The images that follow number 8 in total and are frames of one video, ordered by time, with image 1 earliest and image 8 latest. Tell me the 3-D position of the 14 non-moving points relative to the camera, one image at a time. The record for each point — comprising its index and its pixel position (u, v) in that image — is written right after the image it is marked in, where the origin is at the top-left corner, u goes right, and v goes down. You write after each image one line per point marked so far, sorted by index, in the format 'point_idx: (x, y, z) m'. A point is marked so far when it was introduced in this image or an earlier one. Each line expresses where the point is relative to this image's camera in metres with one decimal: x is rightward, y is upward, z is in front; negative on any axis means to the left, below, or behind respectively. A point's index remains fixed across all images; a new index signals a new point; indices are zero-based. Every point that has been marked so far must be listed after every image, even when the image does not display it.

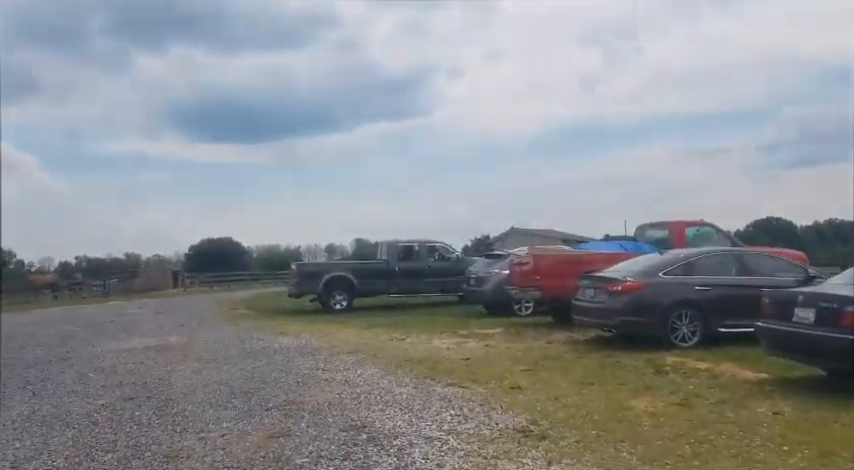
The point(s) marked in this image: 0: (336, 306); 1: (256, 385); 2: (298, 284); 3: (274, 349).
0: (-2.6, -2.0, +17.1) m
1: (-2.0, -1.8, +6.9) m
2: (-3.7, -1.4, +17.0) m
3: (-2.6, -1.9, +10.1) m
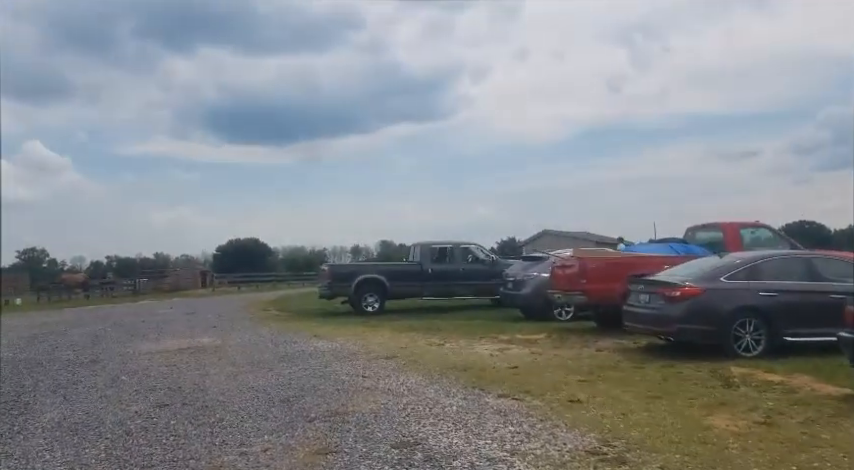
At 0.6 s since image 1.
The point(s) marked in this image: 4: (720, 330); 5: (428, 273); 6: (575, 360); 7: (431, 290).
0: (-1.6, -2.0, +16.7) m
1: (-1.5, -1.7, +6.6) m
2: (-2.7, -1.4, +16.7) m
3: (-1.9, -1.9, +9.8) m
4: (+4.1, -1.3, +8.2) m
5: (0.0, -1.1, +16.9) m
6: (+2.0, -1.7, +8.1) m
7: (+0.1, -1.6, +16.9) m
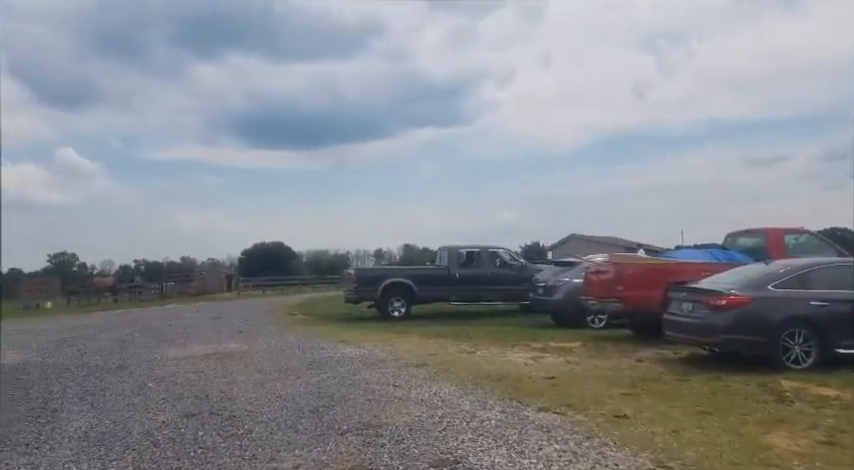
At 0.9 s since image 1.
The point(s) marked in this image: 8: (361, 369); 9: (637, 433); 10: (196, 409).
0: (-0.9, -2.2, +16.5) m
1: (-1.1, -1.8, +6.3) m
2: (-2.0, -1.5, +16.6) m
3: (-1.4, -2.0, +9.6) m
4: (+4.5, -1.4, +7.8) m
5: (+0.8, -1.2, +16.6) m
6: (+2.4, -1.8, +7.7) m
7: (+0.9, -1.7, +16.6) m
8: (-0.9, -1.9, +8.6) m
9: (+1.7, -1.6, +4.9) m
10: (-2.4, -1.8, +6.3) m
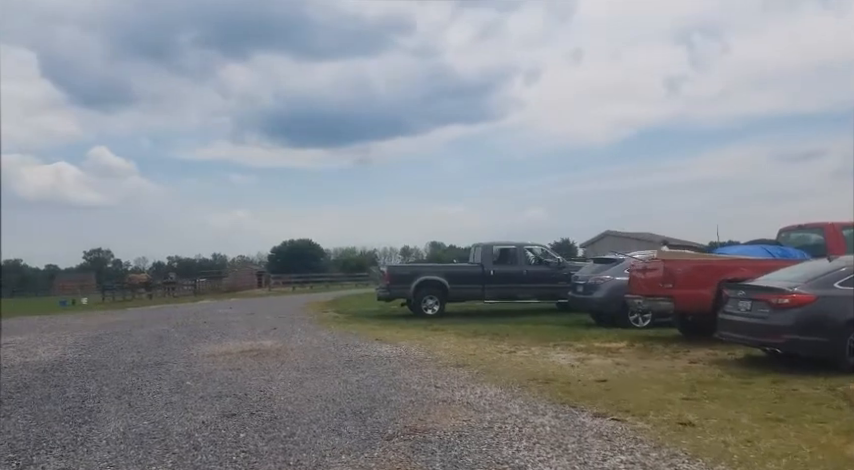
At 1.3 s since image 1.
0: (0.0, -2.1, +16.2) m
1: (-0.6, -1.7, +6.1) m
2: (-1.1, -1.4, +16.3) m
3: (-0.8, -1.9, +9.3) m
4: (+5.0, -1.3, +7.3) m
5: (+1.7, -1.1, +16.2) m
6: (+3.0, -1.7, +7.3) m
7: (+1.8, -1.6, +16.2) m
8: (-0.4, -1.9, +8.3) m
9: (+2.1, -1.6, +4.6) m
10: (-2.0, -1.8, +6.1) m
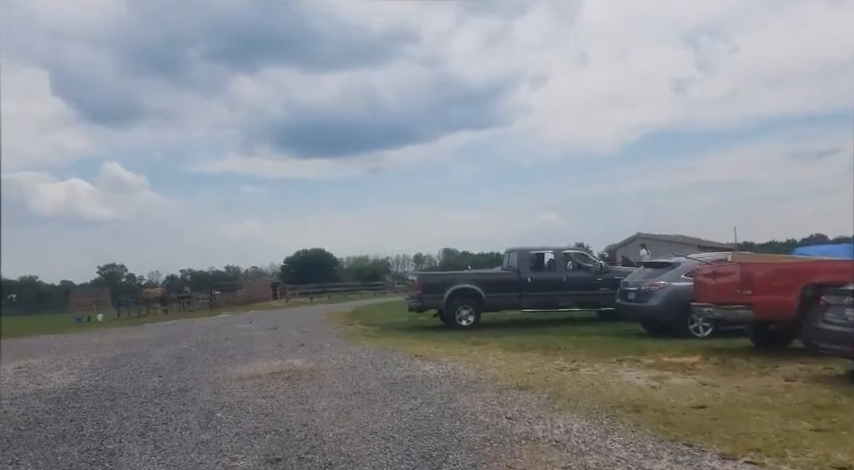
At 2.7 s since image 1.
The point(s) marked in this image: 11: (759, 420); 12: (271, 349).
0: (+0.9, -2.2, +15.3) m
1: (+0.1, -1.8, +5.2) m
2: (-0.2, -1.6, +15.4) m
3: (-0.1, -2.0, +8.4) m
4: (+5.7, -1.3, +6.3) m
5: (+2.6, -1.2, +15.3) m
6: (+3.7, -1.7, +6.3) m
7: (+2.7, -1.7, +15.2) m
8: (+0.3, -1.9, +7.4) m
9: (+2.8, -1.6, +3.6) m
10: (-1.3, -1.9, +5.2) m
11: (+3.0, -1.7, +5.3) m
12: (-3.4, -2.5, +12.9) m
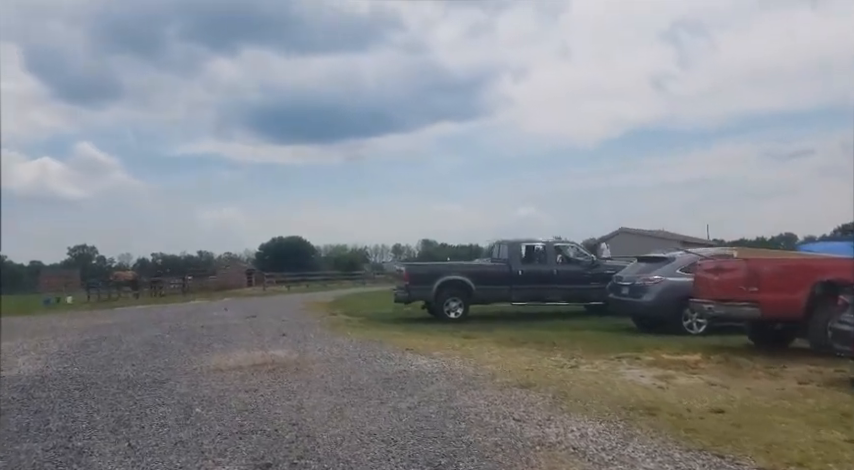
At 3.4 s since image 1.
0: (+0.6, -2.0, +14.9) m
1: (+0.1, -1.7, +4.7) m
2: (-0.5, -1.3, +14.9) m
3: (-0.2, -1.9, +7.9) m
4: (+5.7, -1.3, +6.0) m
5: (+2.3, -1.0, +14.9) m
6: (+3.7, -1.7, +6.0) m
7: (+2.3, -1.5, +14.9) m
8: (+0.3, -1.8, +6.9) m
9: (+2.9, -1.6, +3.2) m
10: (-1.2, -1.7, +4.7) m
11: (+3.0, -1.6, +5.0) m
12: (-3.6, -2.1, +12.3) m
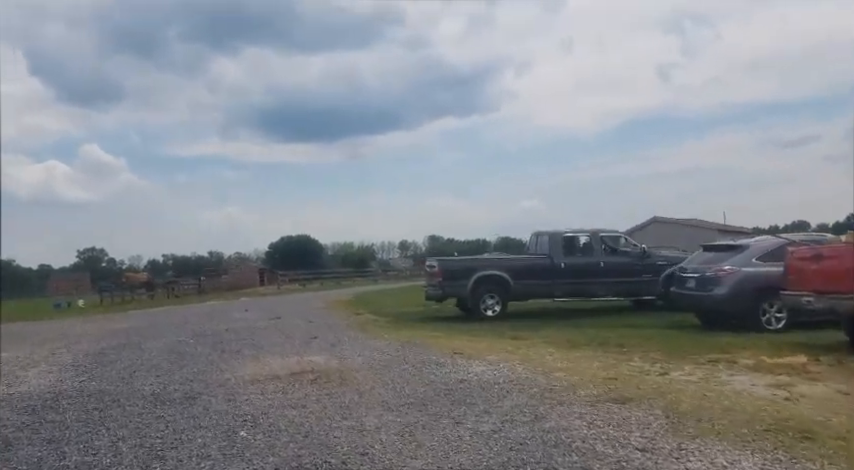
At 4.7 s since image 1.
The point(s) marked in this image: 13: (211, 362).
0: (+1.4, -1.8, +13.8) m
1: (+0.9, -1.6, +3.7) m
2: (+0.3, -1.2, +13.9) m
3: (+0.6, -1.7, +6.9) m
4: (+6.5, -1.1, +4.9) m
5: (+3.1, -0.8, +13.8) m
6: (+4.4, -1.5, +4.9) m
7: (+3.2, -1.3, +13.8) m
8: (+1.1, -1.7, +5.9) m
9: (+3.6, -1.4, +2.2) m
10: (-0.5, -1.7, +3.7) m
11: (+3.8, -1.4, +3.9) m
12: (-2.8, -2.0, +11.3) m
13: (-3.4, -2.0, +9.3) m
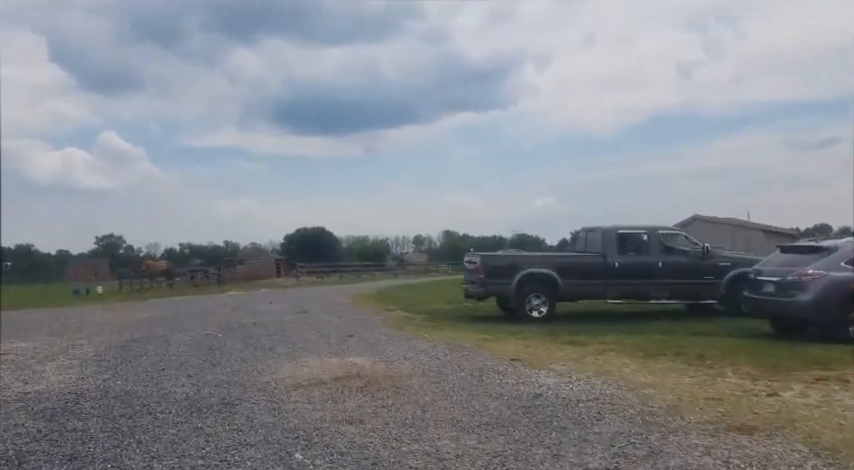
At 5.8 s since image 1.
0: (+2.3, -1.7, +12.9) m
1: (+1.5, -1.5, +2.8) m
2: (+1.2, -1.0, +13.0) m
3: (+1.4, -1.7, +6.0) m
4: (+7.2, -1.1, +3.9) m
5: (+4.0, -0.7, +12.8) m
6: (+5.1, -1.5, +3.9) m
7: (+4.1, -1.2, +12.9) m
8: (+1.8, -1.6, +5.0) m
9: (+4.3, -1.4, +1.2) m
10: (+0.2, -1.6, +2.8) m
11: (+4.4, -1.5, +2.9) m
12: (-2.0, -1.9, +10.5) m
13: (-2.6, -1.8, +8.5) m
